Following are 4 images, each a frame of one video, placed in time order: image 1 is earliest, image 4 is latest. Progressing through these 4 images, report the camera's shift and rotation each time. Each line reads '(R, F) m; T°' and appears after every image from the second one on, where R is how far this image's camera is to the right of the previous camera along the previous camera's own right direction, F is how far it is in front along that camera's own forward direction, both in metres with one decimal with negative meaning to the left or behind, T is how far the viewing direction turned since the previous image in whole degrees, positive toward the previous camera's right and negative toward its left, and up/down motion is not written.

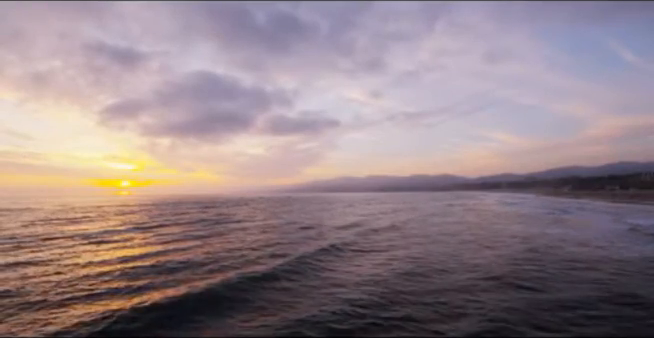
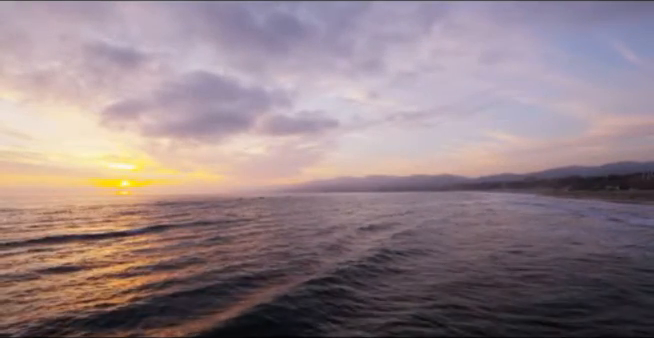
(-0.7, +0.4) m; 0°
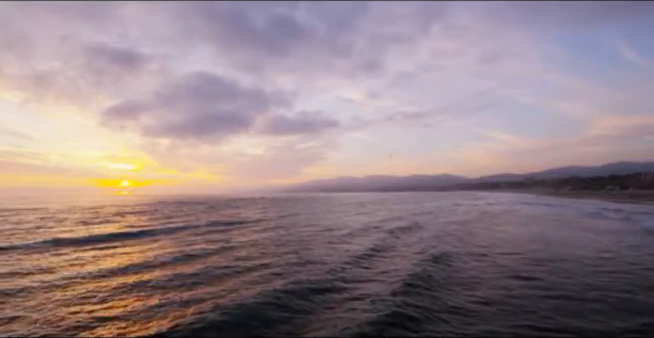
(-0.6, 0.0) m; 0°
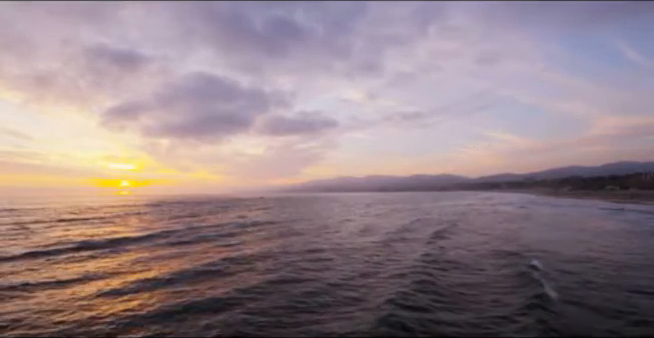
(-0.7, +0.3) m; 0°
